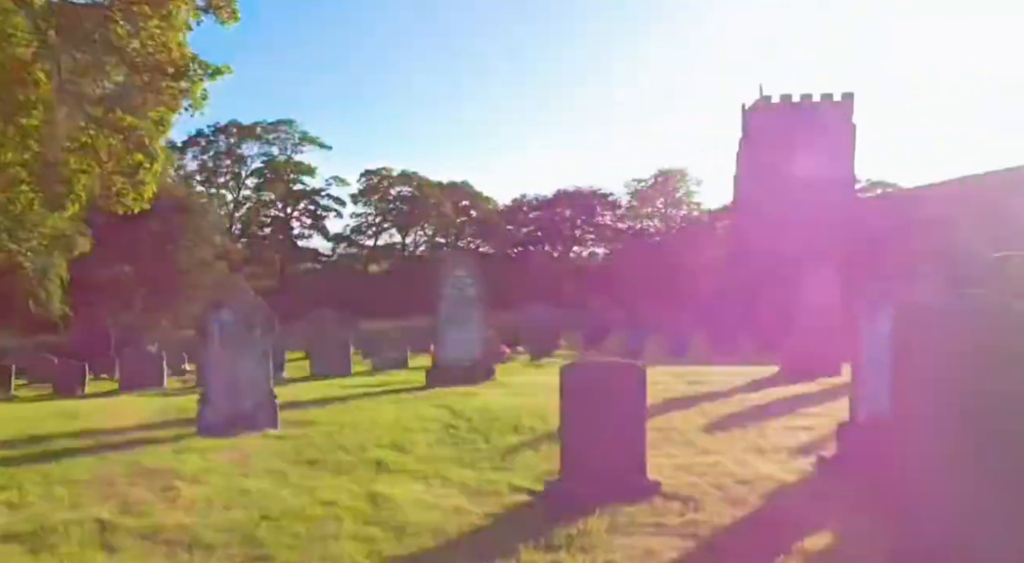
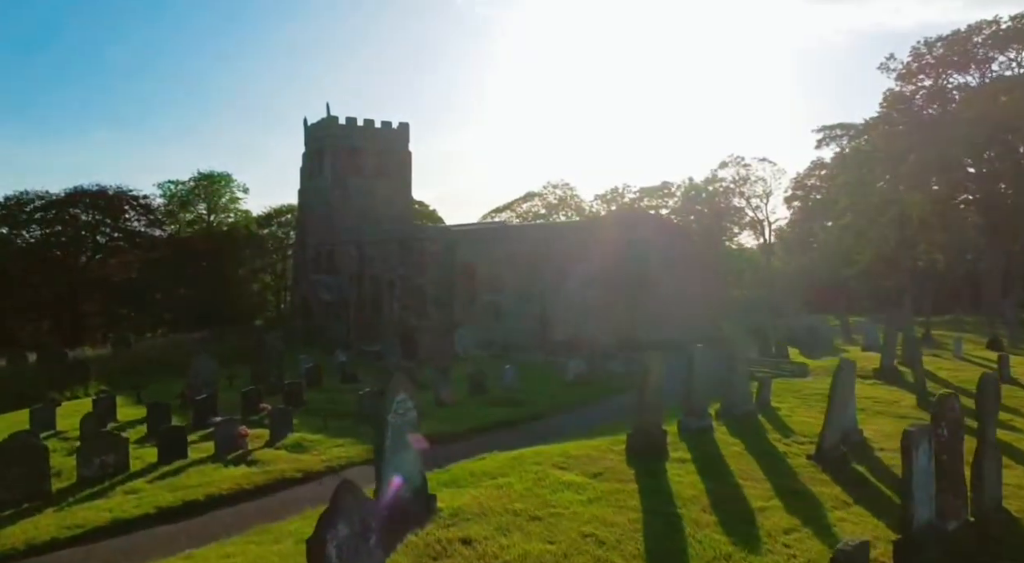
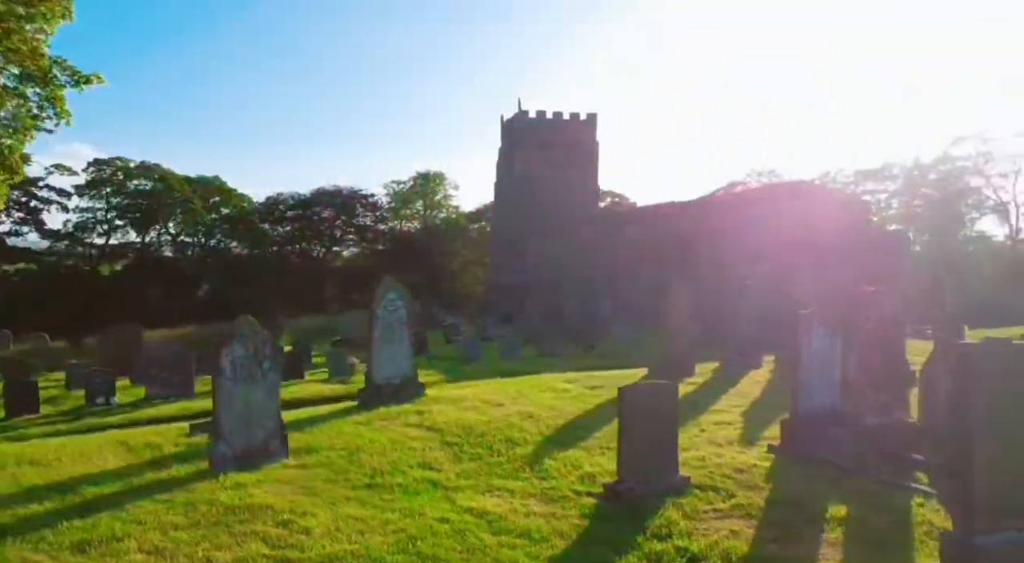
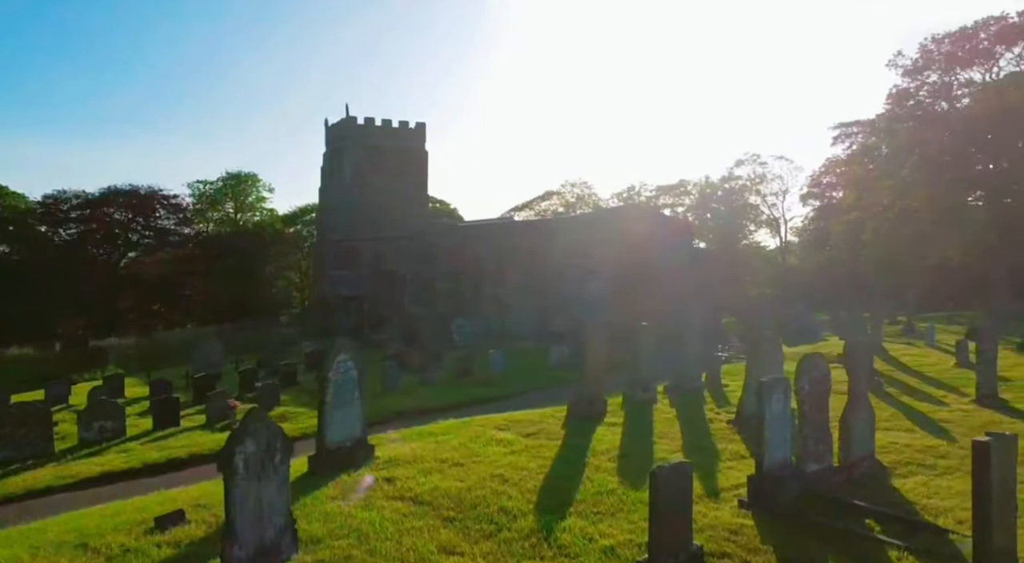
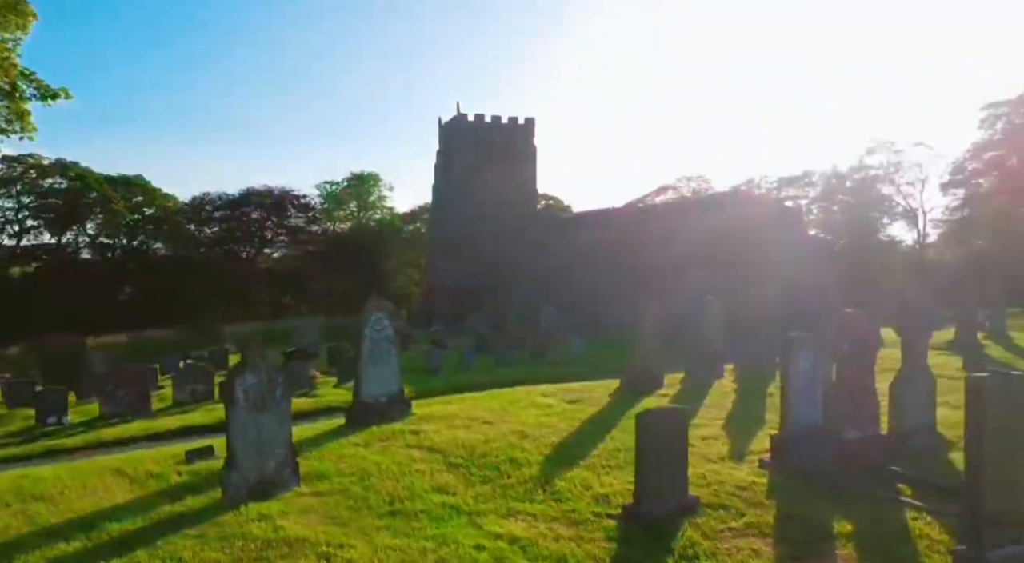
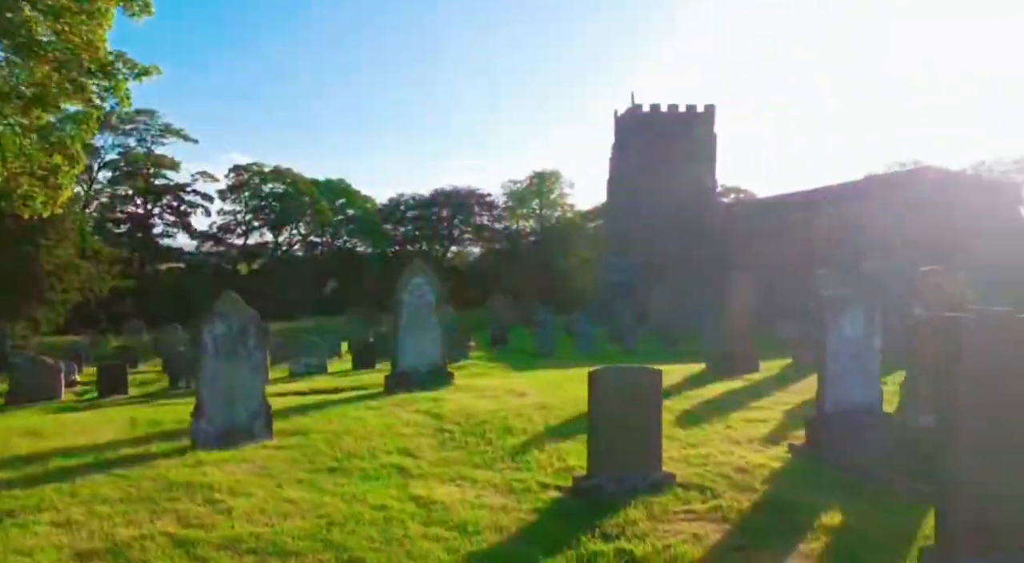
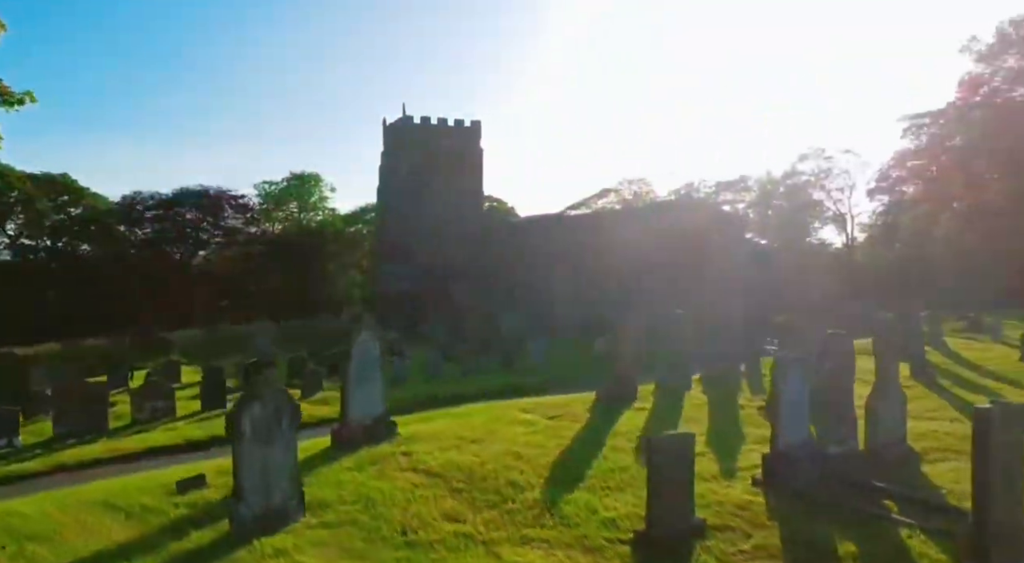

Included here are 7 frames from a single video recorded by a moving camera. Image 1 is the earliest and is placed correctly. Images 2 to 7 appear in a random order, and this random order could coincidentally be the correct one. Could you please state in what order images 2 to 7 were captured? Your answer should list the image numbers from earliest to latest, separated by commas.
6, 3, 5, 7, 4, 2
